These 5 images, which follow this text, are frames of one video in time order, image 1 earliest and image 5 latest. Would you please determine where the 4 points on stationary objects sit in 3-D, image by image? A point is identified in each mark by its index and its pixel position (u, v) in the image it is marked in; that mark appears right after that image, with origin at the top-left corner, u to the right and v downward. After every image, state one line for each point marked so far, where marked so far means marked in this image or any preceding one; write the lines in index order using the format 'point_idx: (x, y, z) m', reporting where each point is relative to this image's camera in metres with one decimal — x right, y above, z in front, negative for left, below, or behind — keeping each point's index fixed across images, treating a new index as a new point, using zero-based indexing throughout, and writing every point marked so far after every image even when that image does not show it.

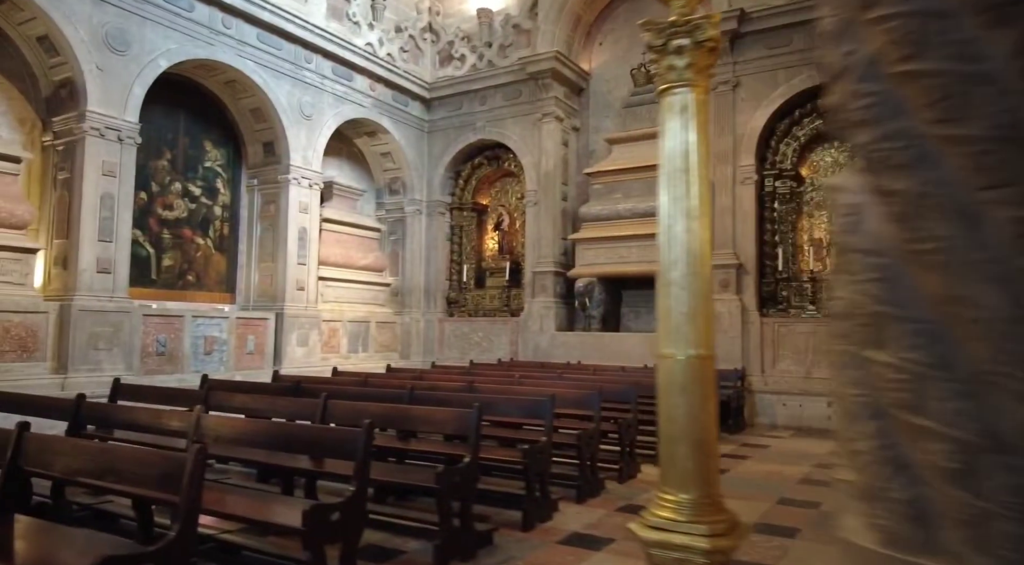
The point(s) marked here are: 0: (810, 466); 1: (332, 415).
0: (+2.9, -1.8, +6.9) m
1: (-1.2, -0.9, +4.5) m
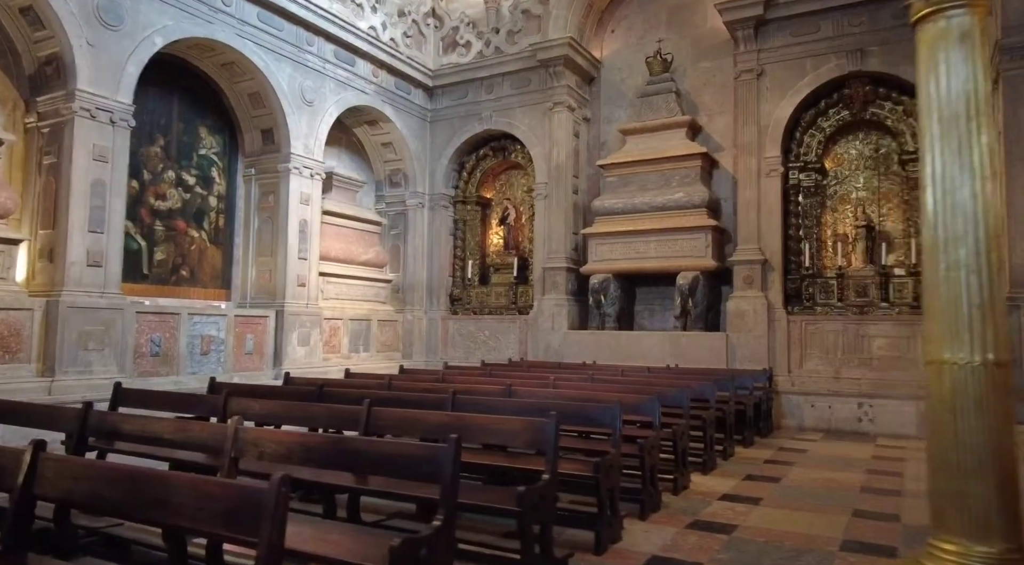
0: (+3.2, -1.7, +6.5) m
1: (-0.8, -0.8, +4.0) m
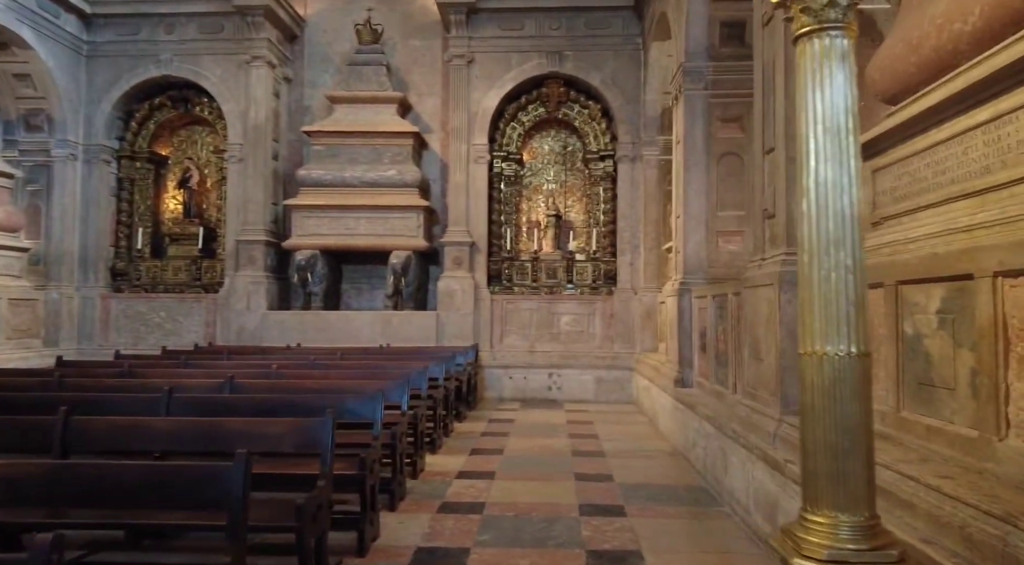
0: (+0.5, -1.5, +7.2) m
1: (-1.9, -0.7, +3.1) m
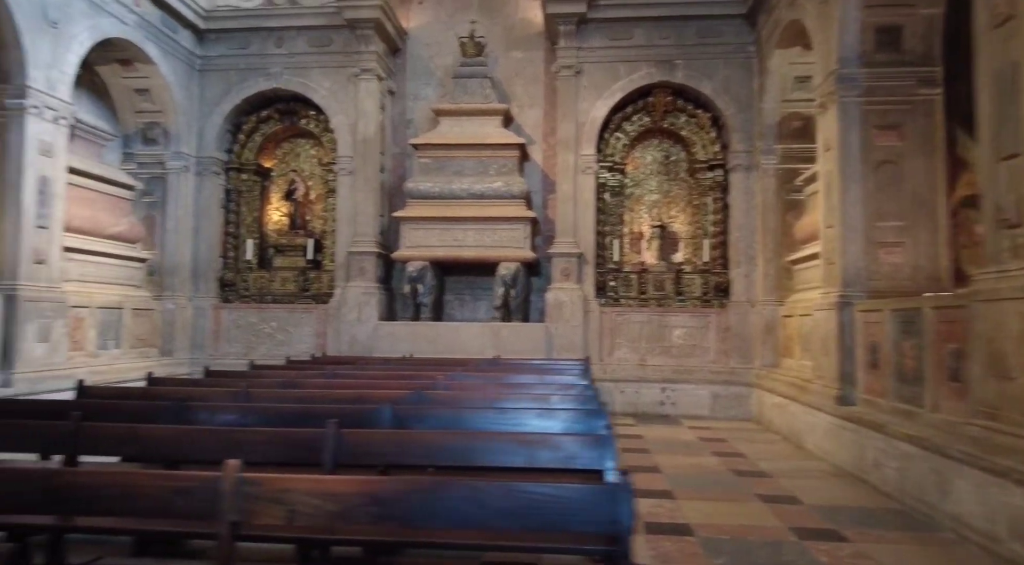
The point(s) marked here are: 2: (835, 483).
0: (+1.9, -1.7, +7.0) m
1: (-0.7, -0.7, +3.0) m
2: (+2.6, -1.6, +5.7) m
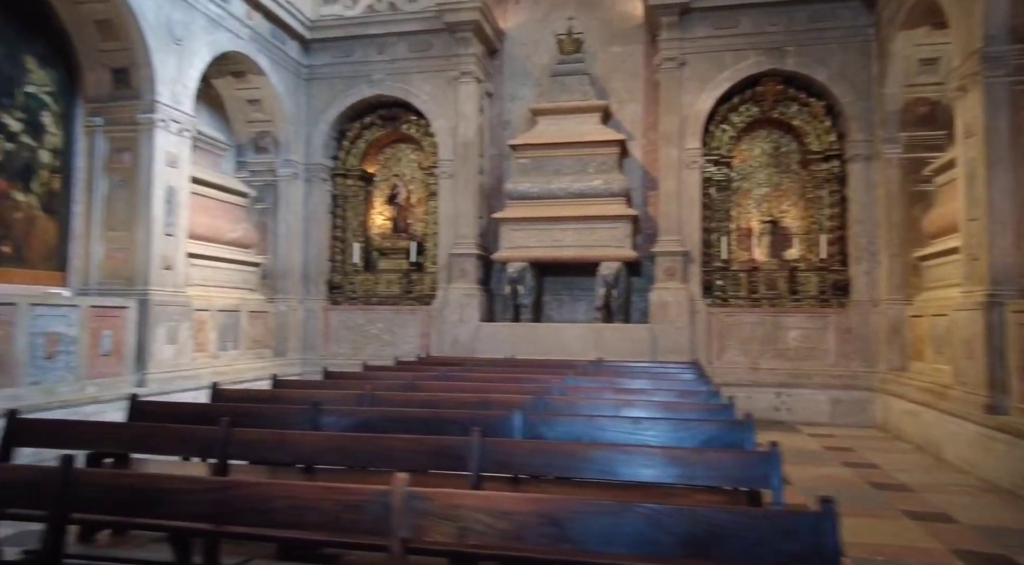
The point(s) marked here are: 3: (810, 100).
0: (+3.0, -1.7, +6.6) m
1: (-0.1, -0.8, +3.0) m
2: (+3.5, -1.6, +5.2) m
3: (+4.1, +2.5, +10.0) m
